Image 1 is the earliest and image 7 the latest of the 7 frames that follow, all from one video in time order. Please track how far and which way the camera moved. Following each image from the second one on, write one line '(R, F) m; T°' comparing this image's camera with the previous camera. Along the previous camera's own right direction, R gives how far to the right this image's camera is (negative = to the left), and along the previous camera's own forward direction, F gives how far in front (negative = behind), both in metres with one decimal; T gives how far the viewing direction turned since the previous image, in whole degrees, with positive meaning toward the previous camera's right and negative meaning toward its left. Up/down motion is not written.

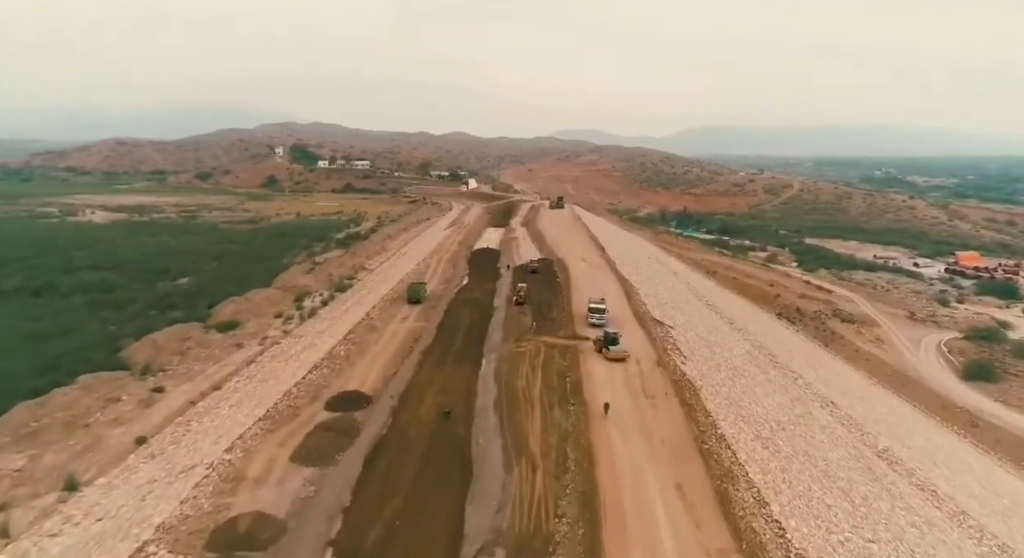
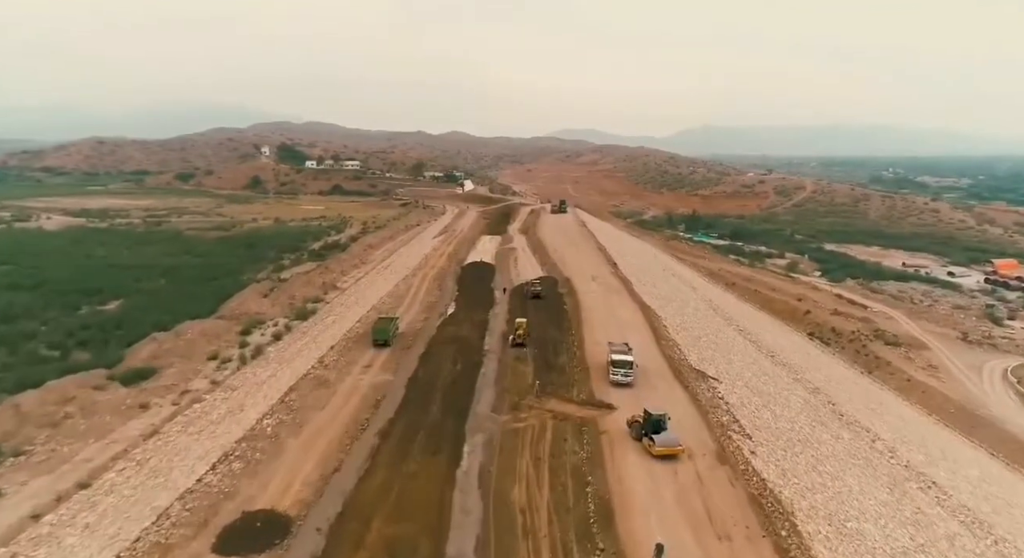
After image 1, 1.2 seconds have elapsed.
(+0.1, +6.0) m; 0°
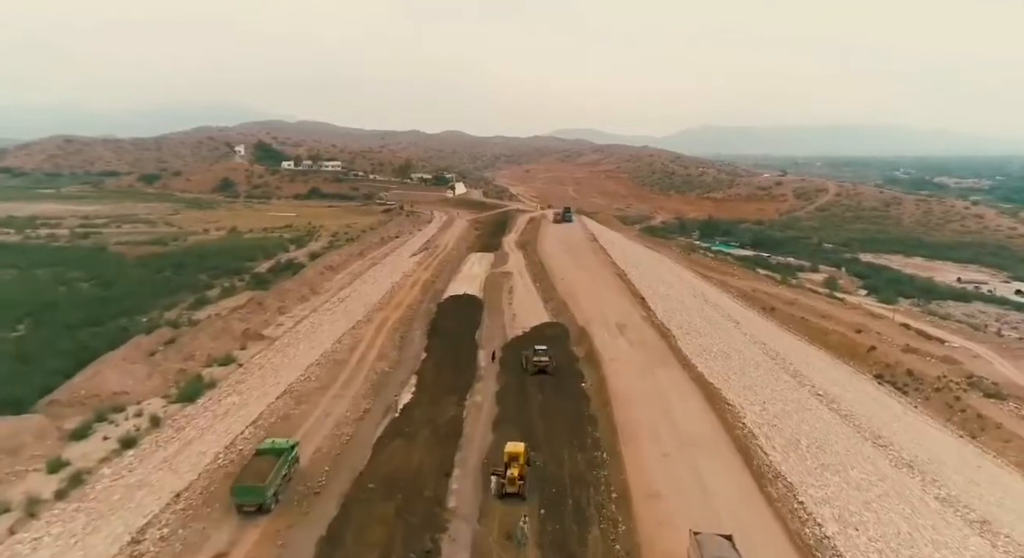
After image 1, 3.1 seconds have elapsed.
(+0.3, +9.6) m; 0°
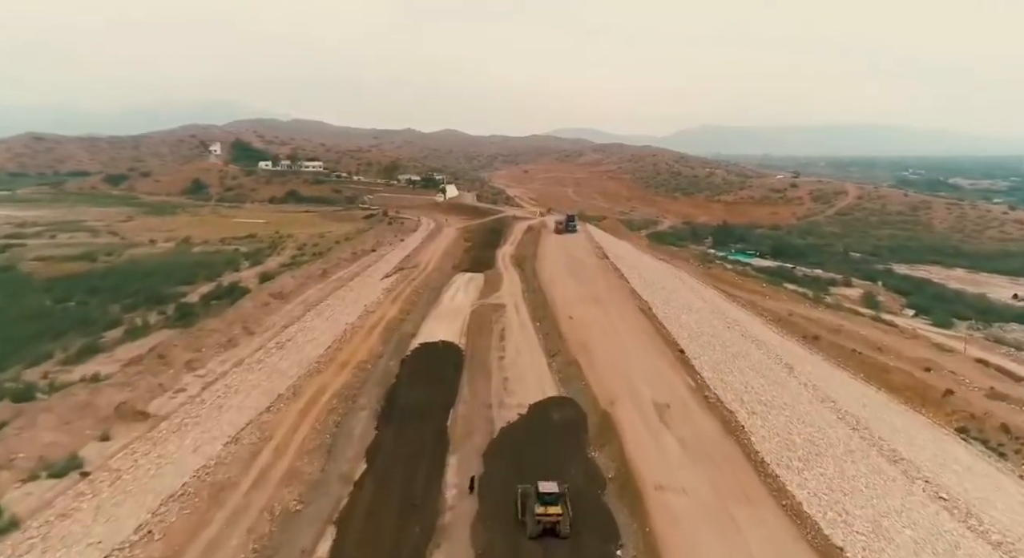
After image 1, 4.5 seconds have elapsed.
(+0.3, +7.6) m; 0°
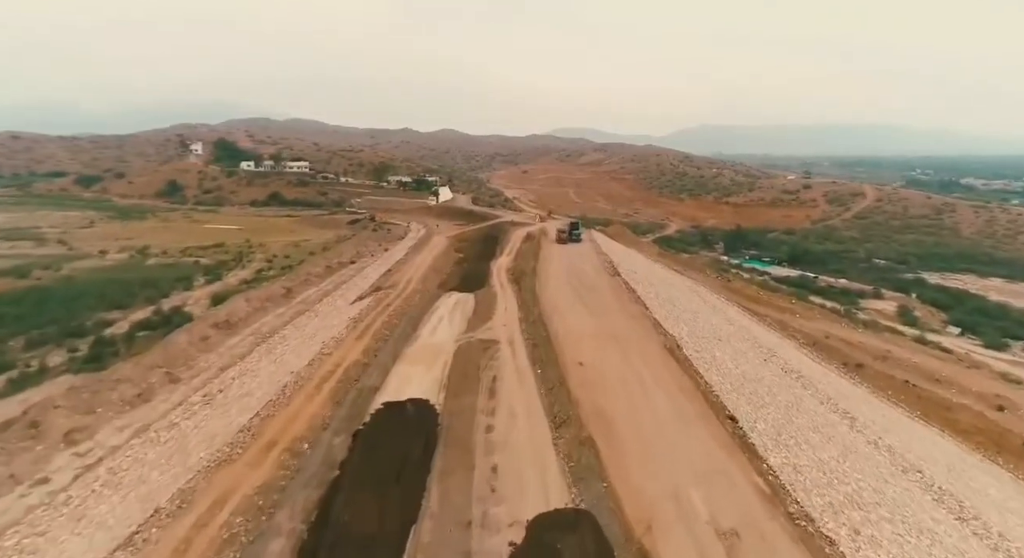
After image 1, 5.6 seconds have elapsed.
(+0.2, +5.5) m; 0°
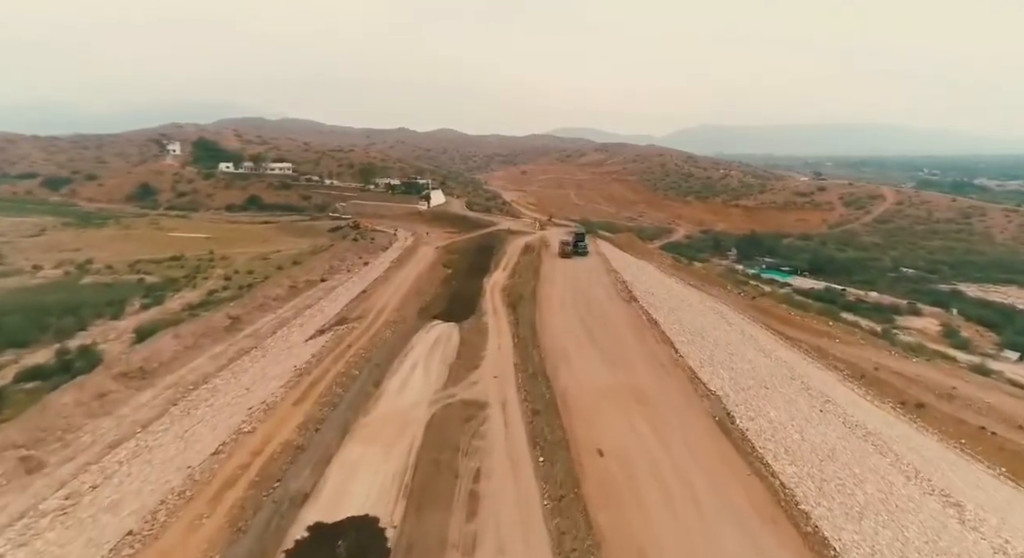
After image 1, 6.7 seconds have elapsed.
(+0.2, +5.6) m; 0°
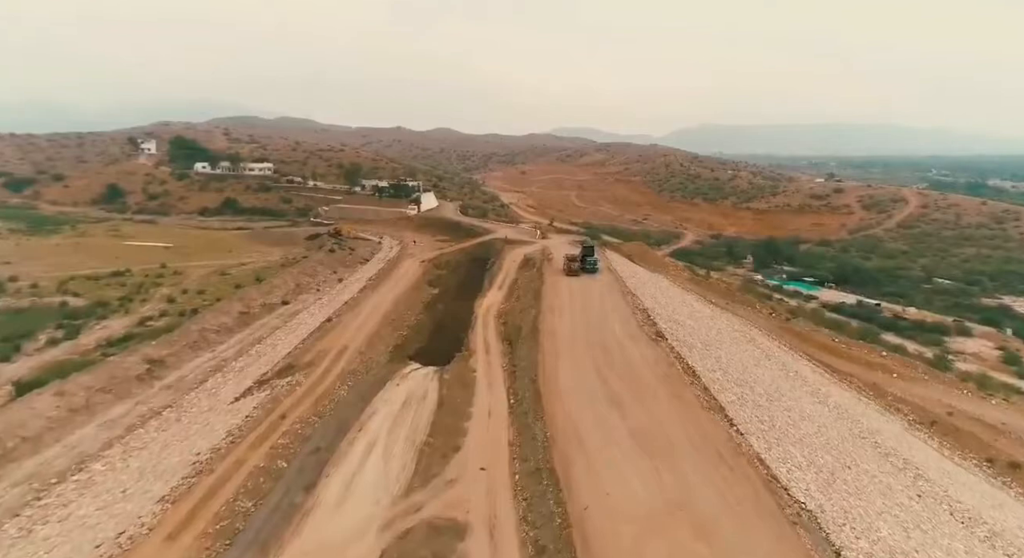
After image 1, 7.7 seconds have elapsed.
(+0.1, +5.7) m; 0°
